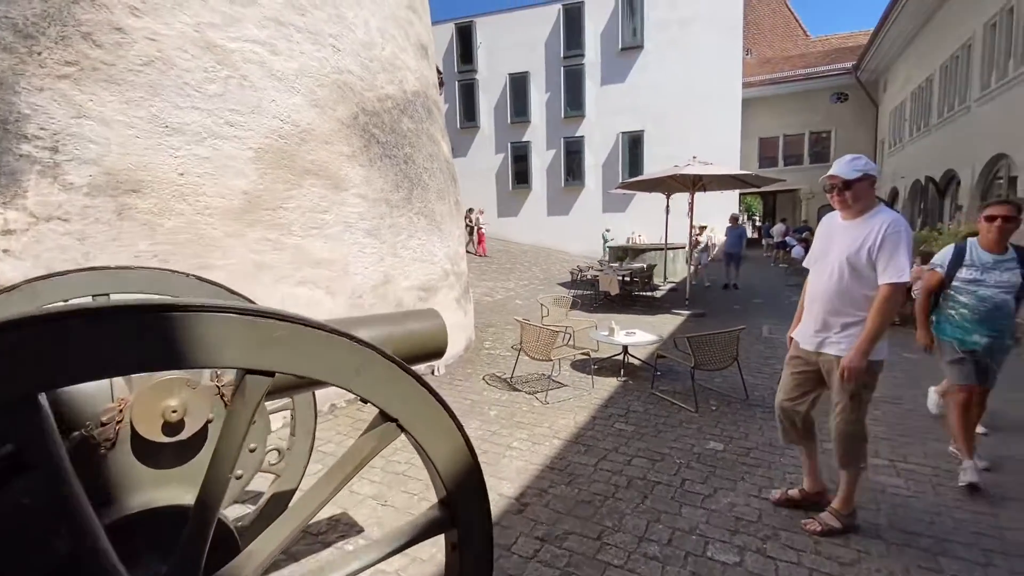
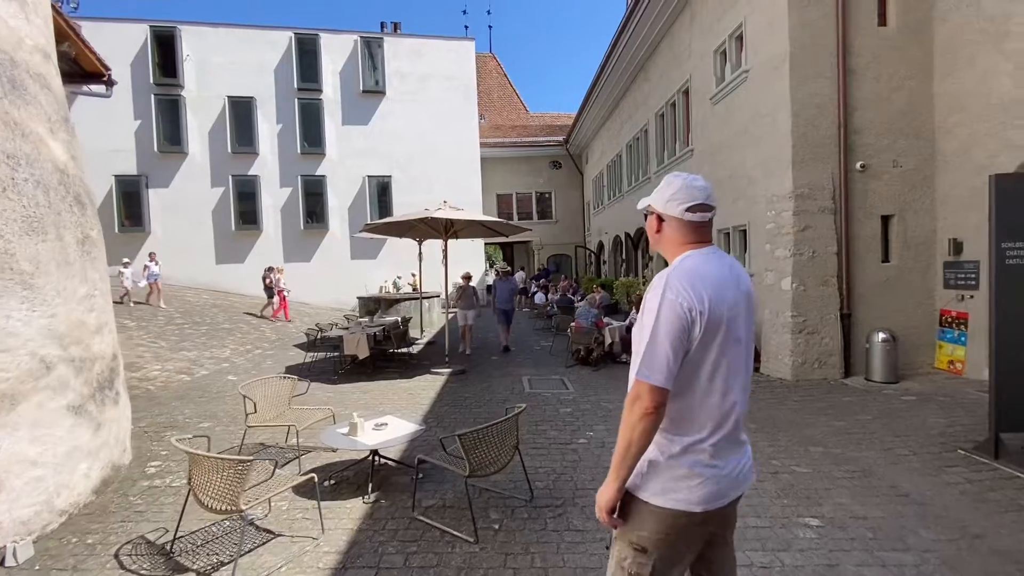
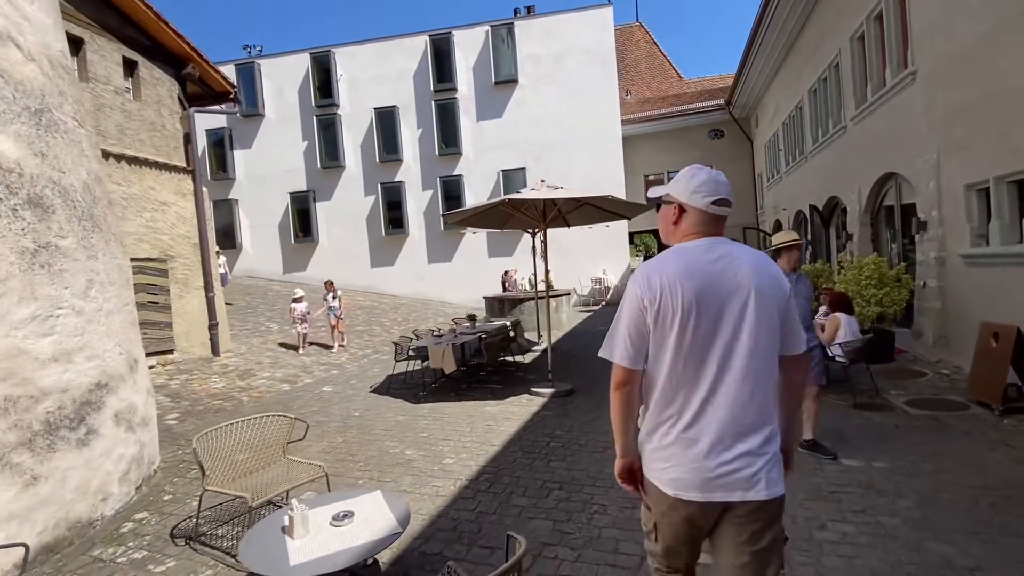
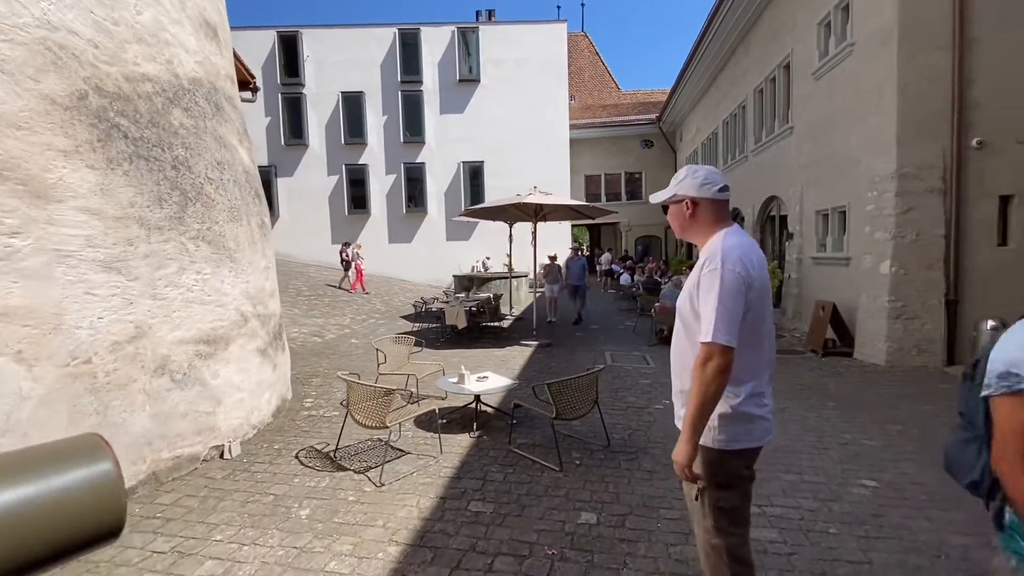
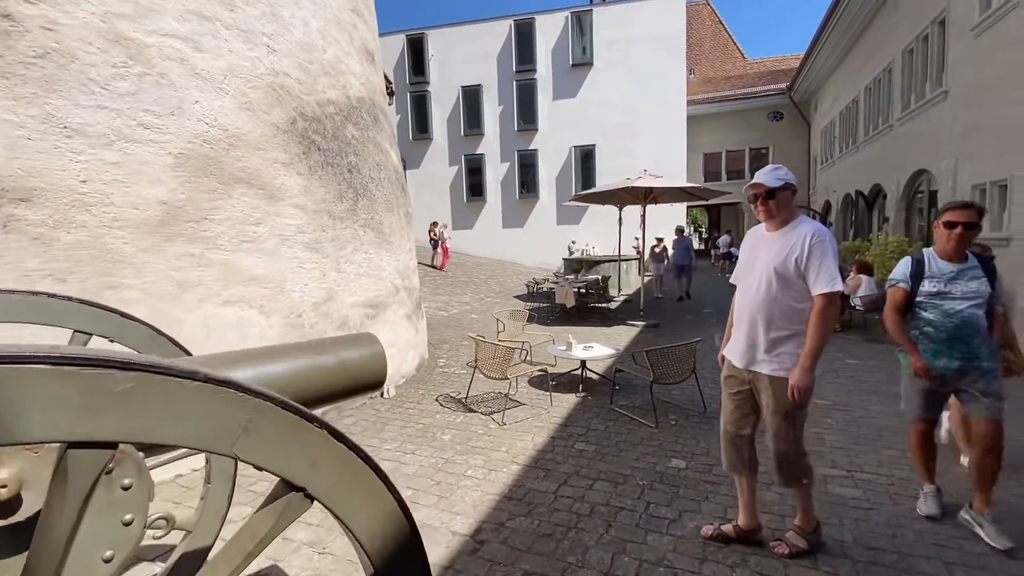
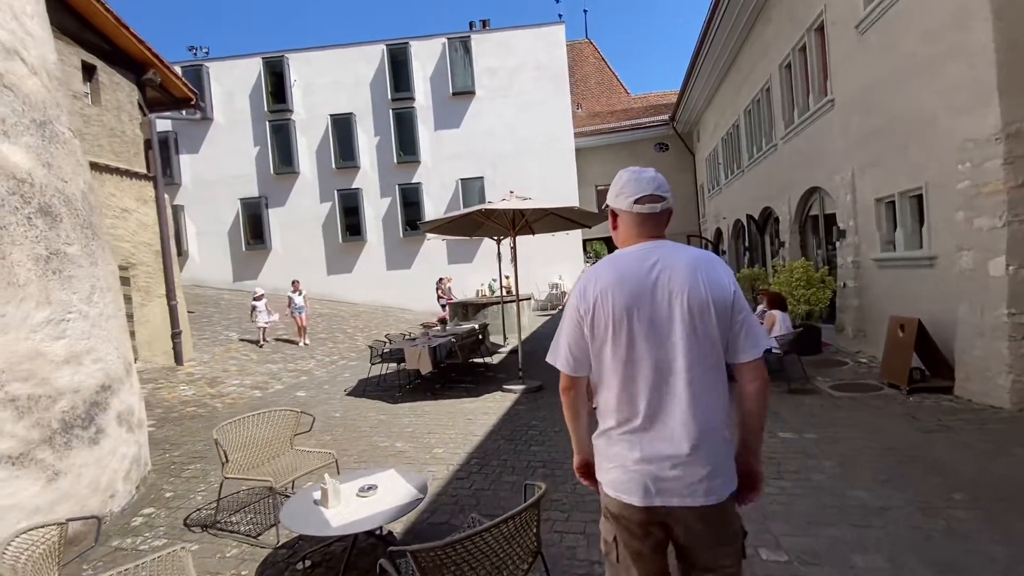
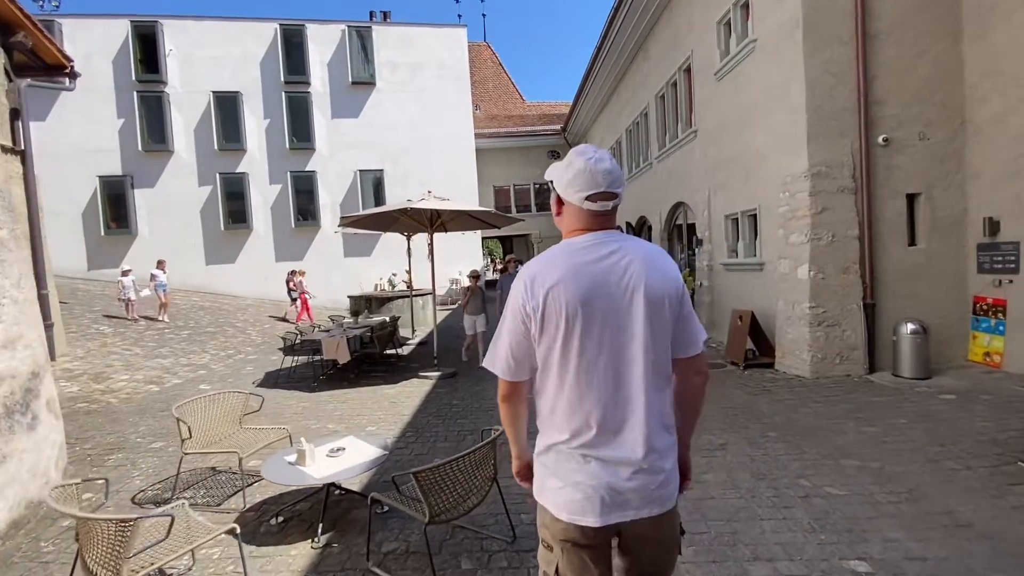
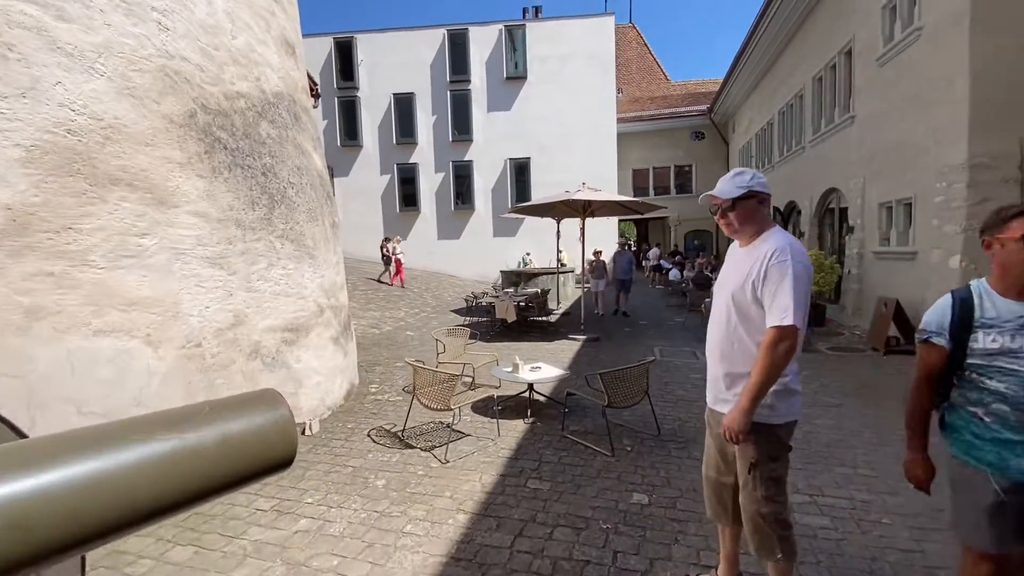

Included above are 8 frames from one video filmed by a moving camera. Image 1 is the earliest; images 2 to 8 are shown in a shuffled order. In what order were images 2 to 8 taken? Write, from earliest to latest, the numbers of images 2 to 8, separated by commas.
5, 8, 4, 2, 7, 6, 3
